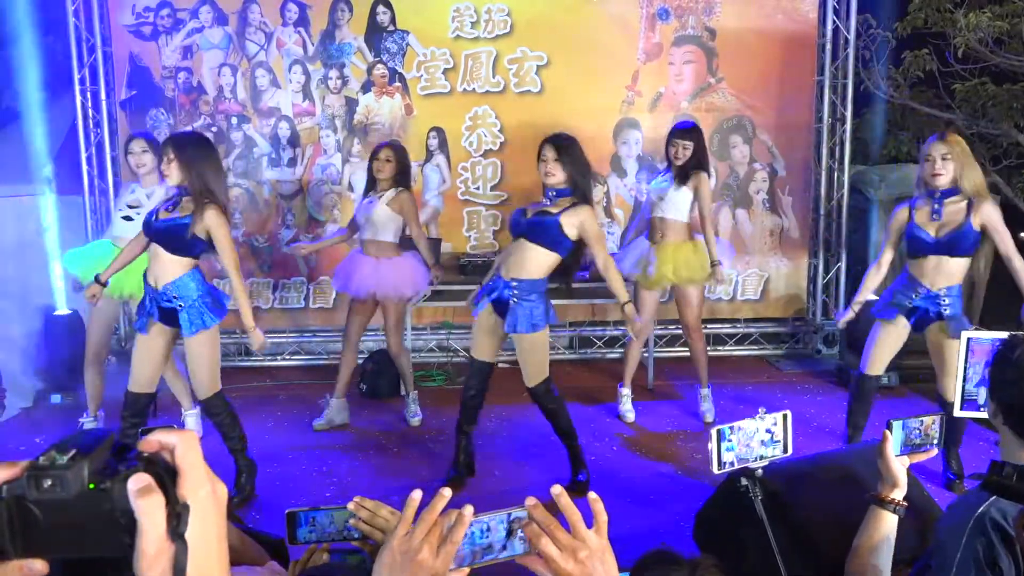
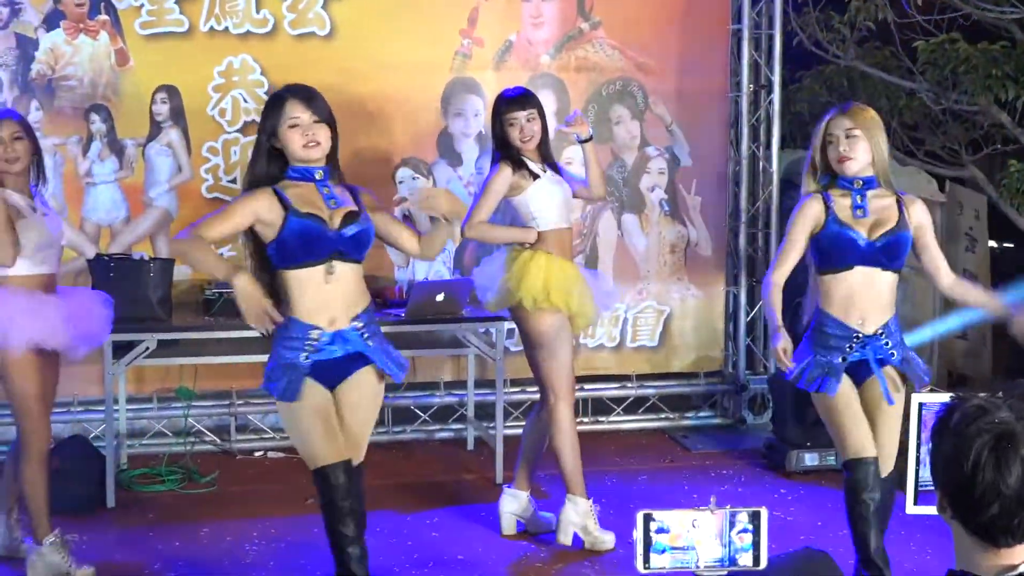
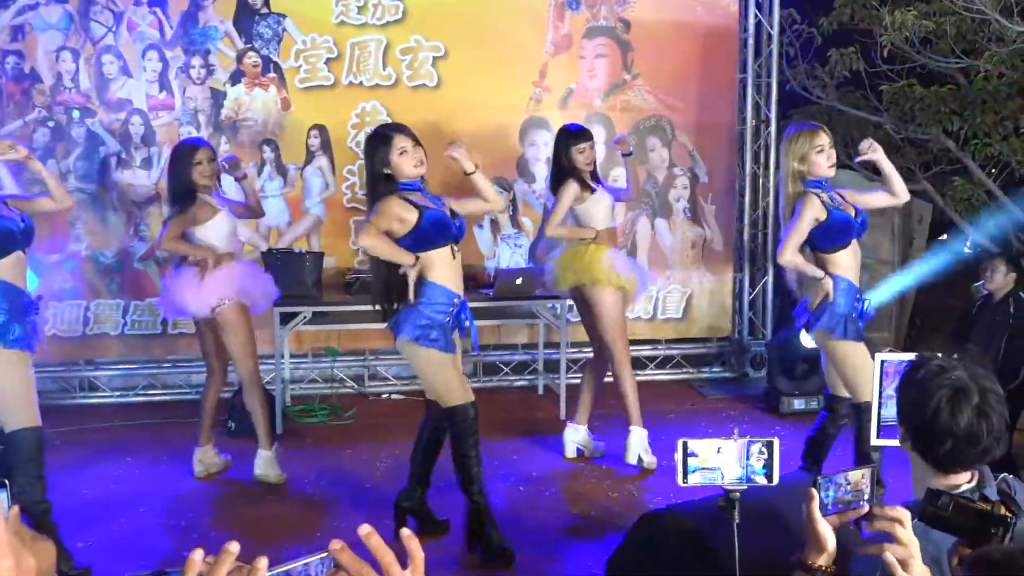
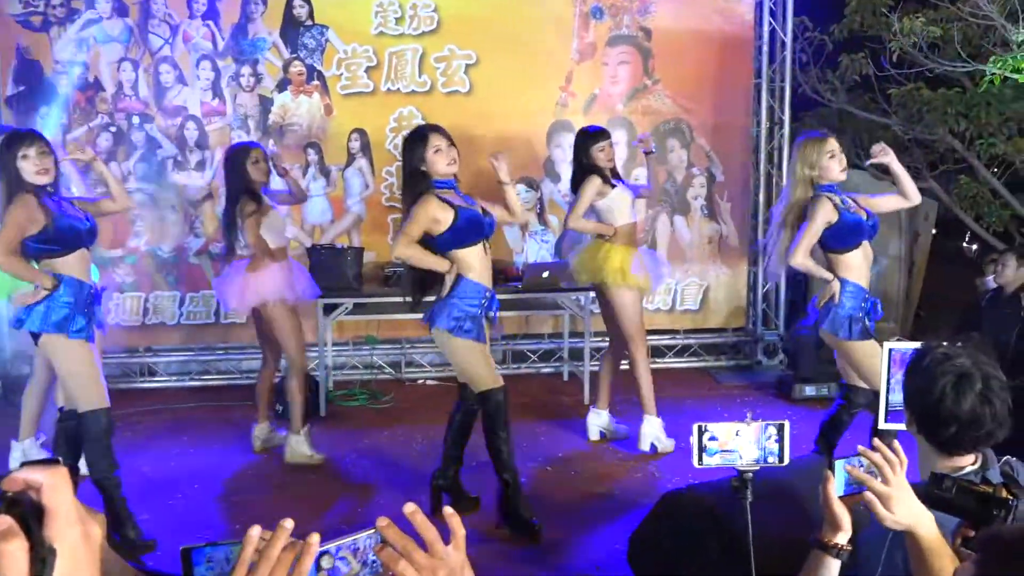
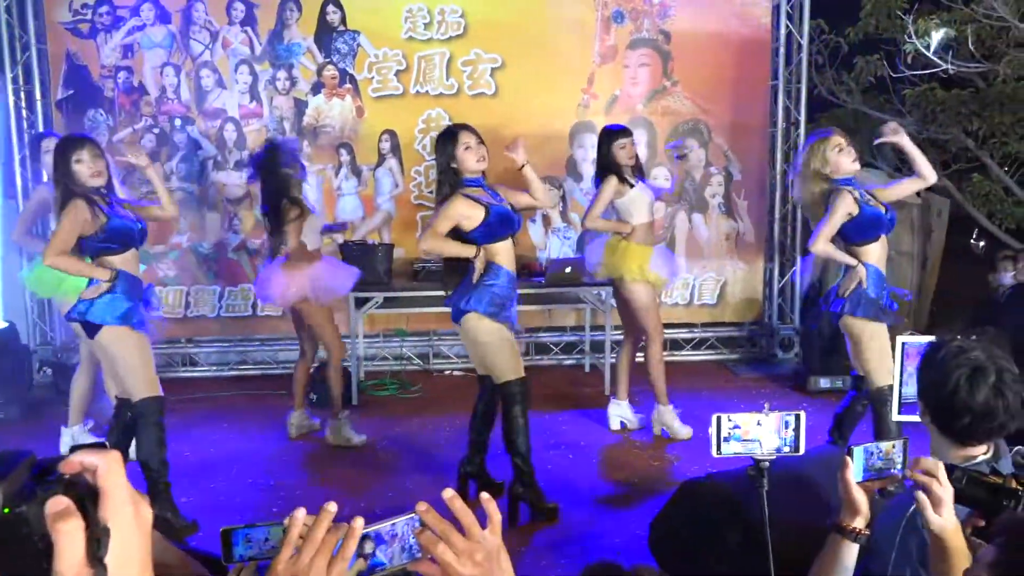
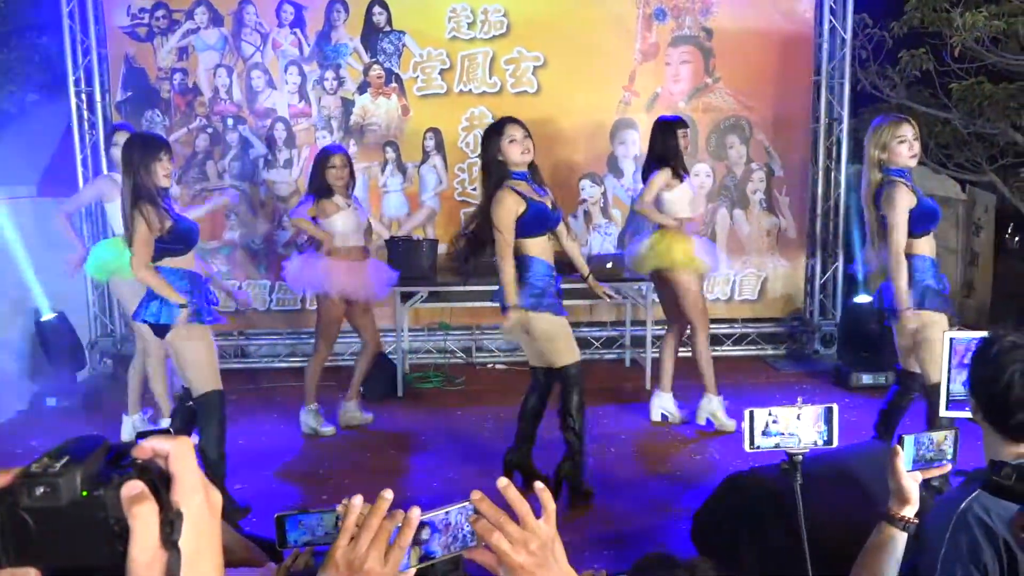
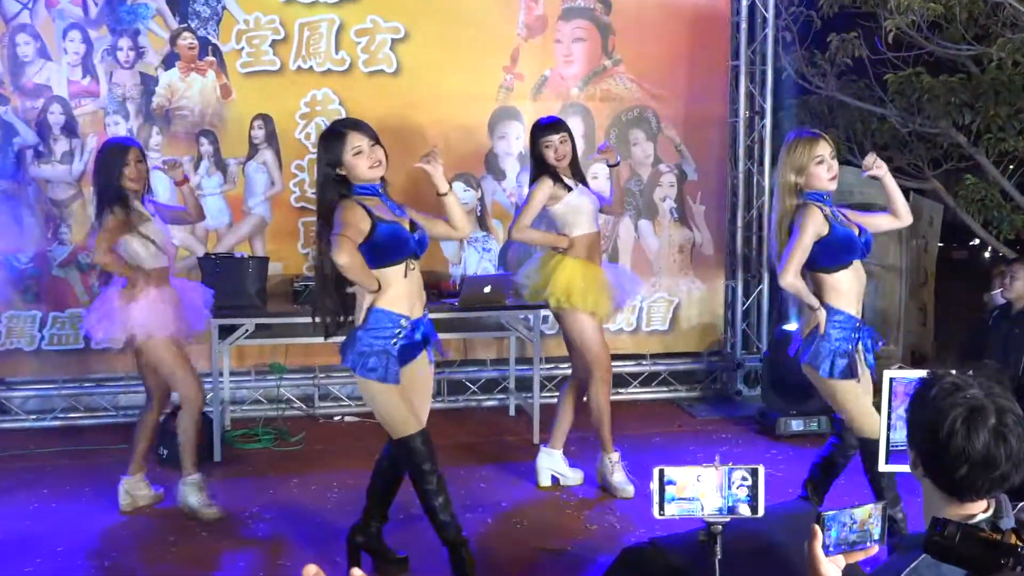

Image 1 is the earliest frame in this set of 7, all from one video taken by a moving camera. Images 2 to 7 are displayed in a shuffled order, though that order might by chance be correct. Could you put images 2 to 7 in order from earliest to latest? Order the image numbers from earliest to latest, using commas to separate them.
6, 5, 4, 3, 7, 2
